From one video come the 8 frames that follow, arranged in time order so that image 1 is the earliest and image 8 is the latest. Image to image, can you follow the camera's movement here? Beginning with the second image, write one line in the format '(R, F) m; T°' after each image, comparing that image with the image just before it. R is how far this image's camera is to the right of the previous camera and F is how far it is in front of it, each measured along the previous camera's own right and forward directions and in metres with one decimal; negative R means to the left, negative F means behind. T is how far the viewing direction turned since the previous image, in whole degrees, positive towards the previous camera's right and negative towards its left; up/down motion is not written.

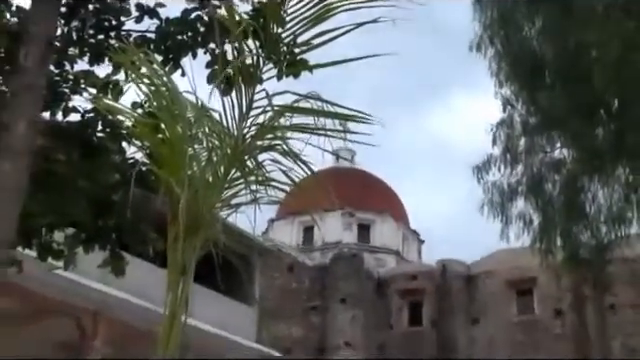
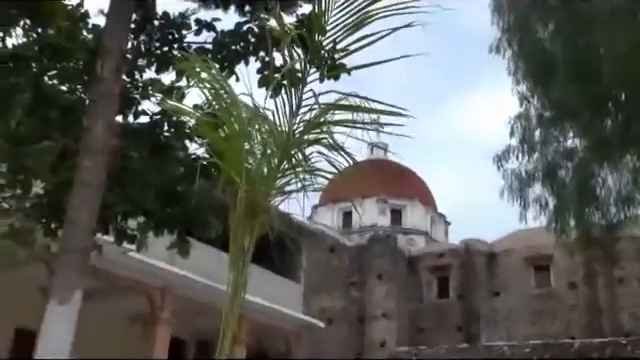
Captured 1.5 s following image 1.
(-0.1, -0.5) m; -3°
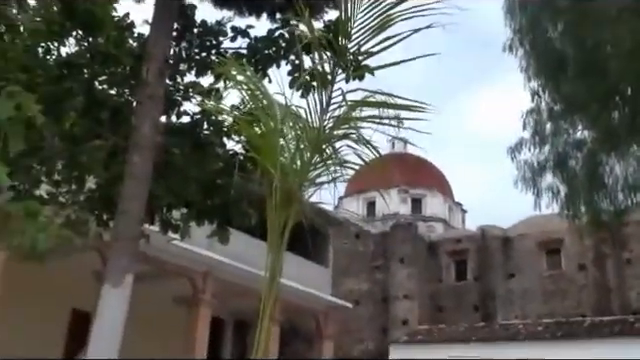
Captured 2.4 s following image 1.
(-0.1, -0.4) m; -2°
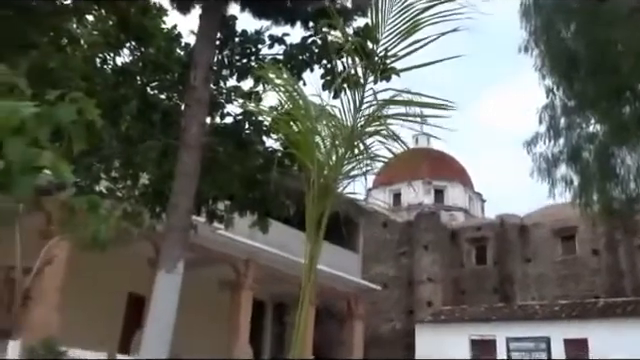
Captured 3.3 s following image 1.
(0.0, -0.5) m; -3°
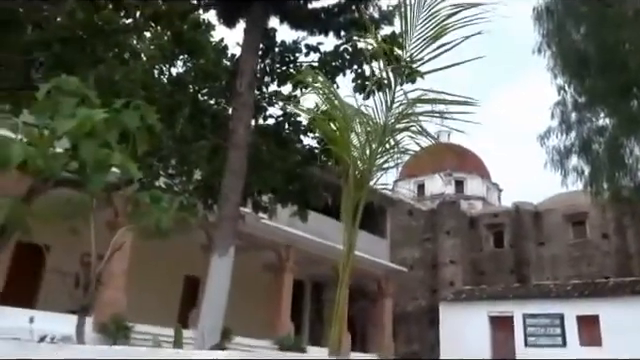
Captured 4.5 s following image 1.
(+0.1, -0.7) m; -5°
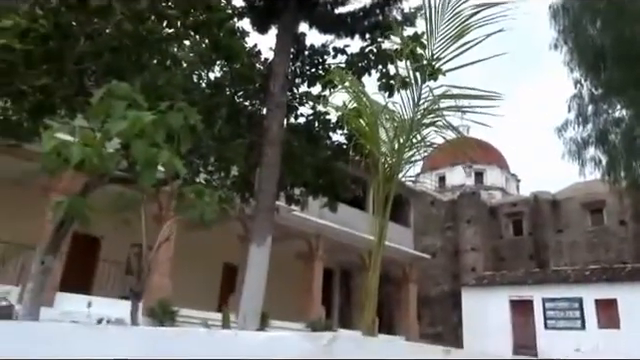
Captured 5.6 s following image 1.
(+0.1, -0.4) m; -4°
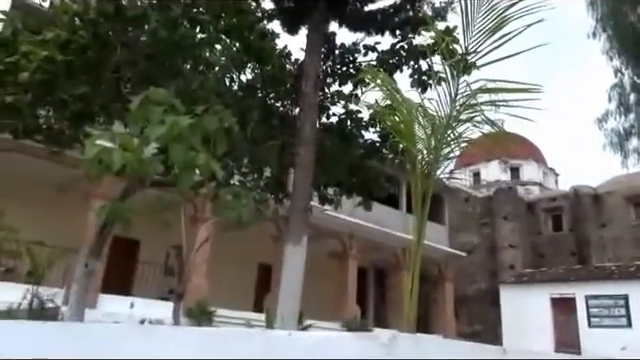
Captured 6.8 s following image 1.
(0.0, 0.0) m; -4°
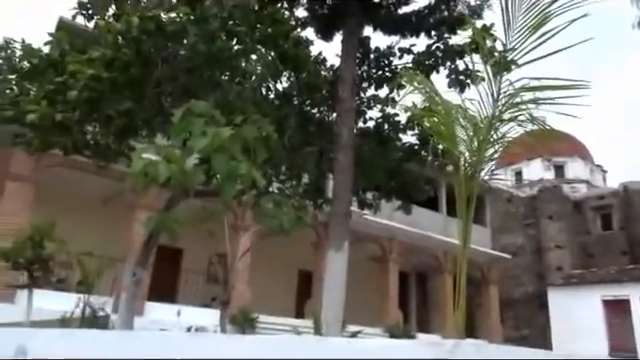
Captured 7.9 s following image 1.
(0.0, 0.0) m; -4°
